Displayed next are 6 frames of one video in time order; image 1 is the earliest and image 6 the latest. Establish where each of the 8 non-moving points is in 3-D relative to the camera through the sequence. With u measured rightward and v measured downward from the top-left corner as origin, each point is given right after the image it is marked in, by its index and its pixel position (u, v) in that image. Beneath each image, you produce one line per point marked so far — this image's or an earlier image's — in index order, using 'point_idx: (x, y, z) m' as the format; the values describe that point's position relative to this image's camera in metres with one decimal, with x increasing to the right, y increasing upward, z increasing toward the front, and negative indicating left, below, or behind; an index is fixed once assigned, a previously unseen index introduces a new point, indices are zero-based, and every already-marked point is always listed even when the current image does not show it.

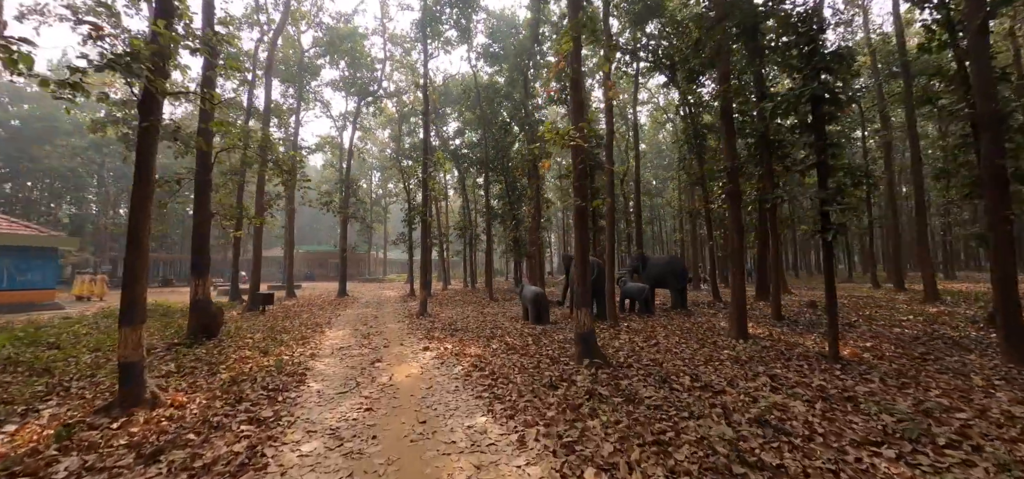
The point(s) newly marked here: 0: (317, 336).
0: (-4.5, -2.2, +9.9) m
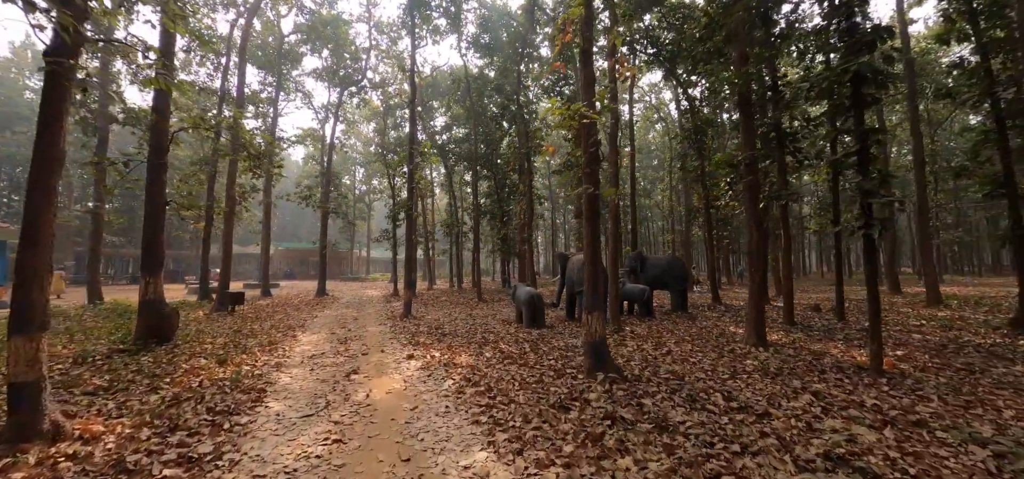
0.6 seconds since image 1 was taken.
0: (-4.7, -2.1, +8.8) m
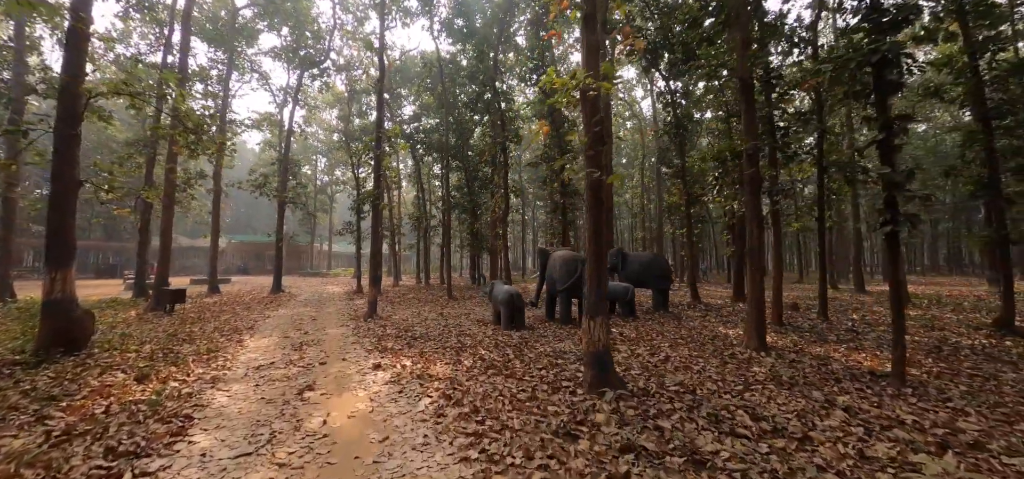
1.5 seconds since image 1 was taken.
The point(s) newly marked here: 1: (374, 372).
0: (-5.0, -1.9, +7.6) m
1: (-1.9, -1.8, +5.8) m
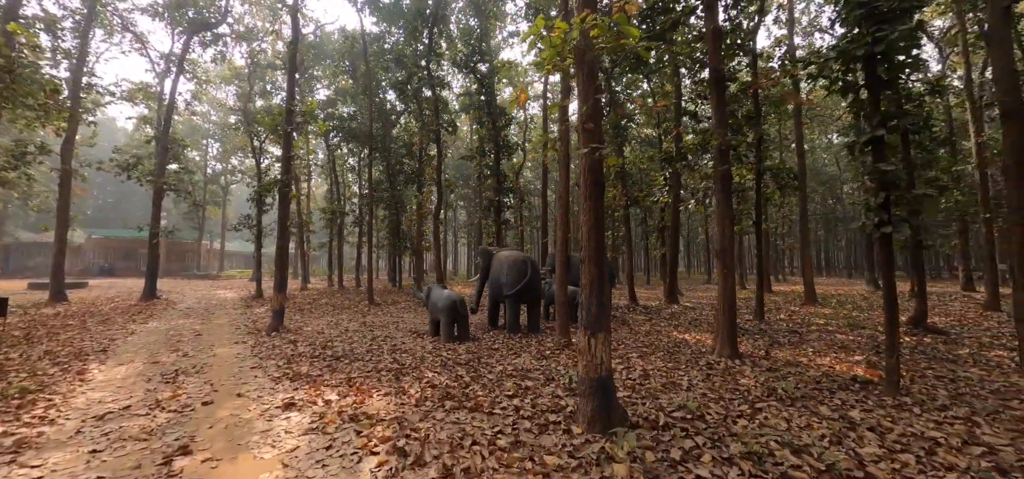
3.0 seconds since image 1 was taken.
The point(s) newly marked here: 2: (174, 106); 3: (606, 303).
0: (-5.7, -1.8, +5.4) m
1: (-2.2, -1.7, +4.2) m
2: (-15.0, +5.9, +18.8) m
3: (+0.8, -0.6, +3.7) m
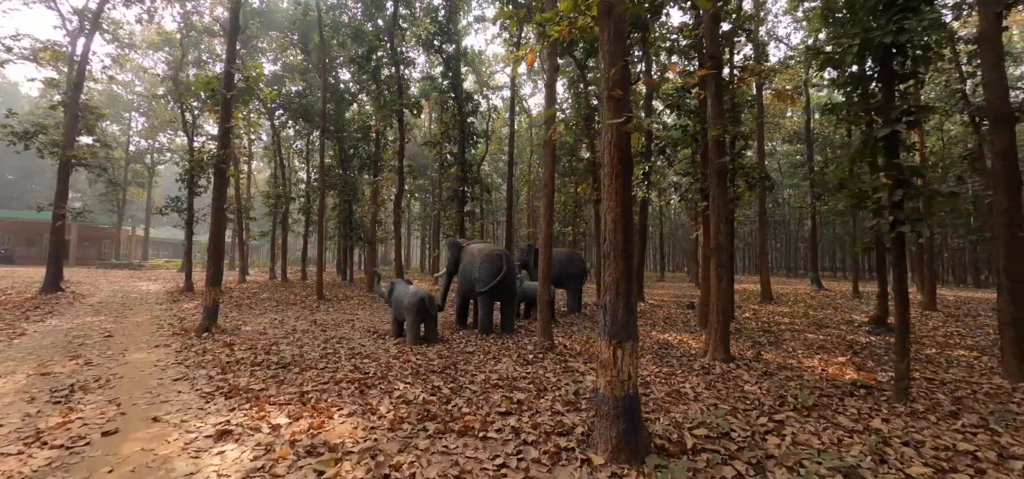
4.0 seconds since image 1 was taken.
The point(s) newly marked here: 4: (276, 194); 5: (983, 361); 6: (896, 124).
0: (-5.8, -1.6, +4.0) m
1: (-2.2, -1.6, +3.2) m
2: (-16.3, +6.5, +16.2) m
3: (+0.9, -0.5, +3.1) m
4: (-10.6, +2.1, +19.1) m
5: (+7.8, -2.0, +7.0) m
6: (+4.3, +1.3, +4.8) m
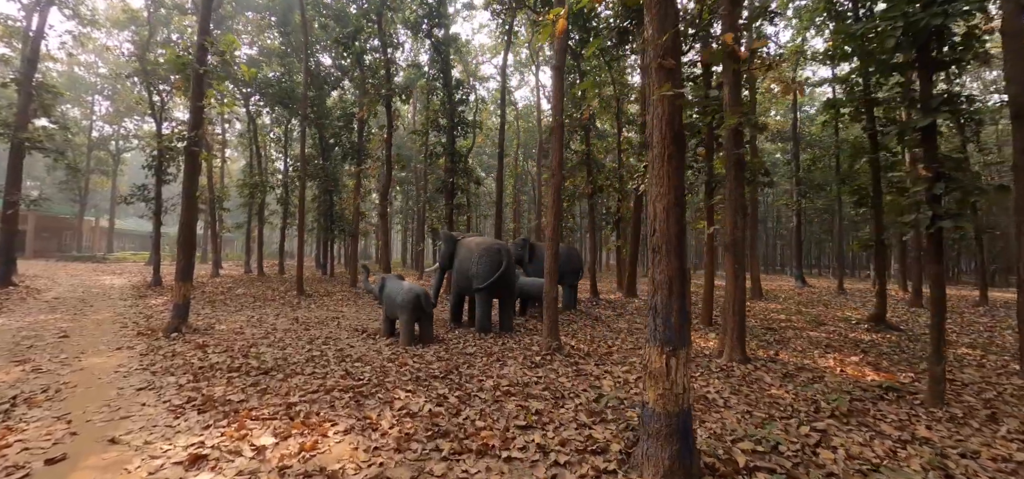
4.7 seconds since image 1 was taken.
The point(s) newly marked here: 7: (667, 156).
0: (-5.6, -1.4, +3.3) m
1: (-2.0, -1.5, +2.7) m
2: (-16.6, +6.9, +14.9) m
3: (+1.1, -0.4, +2.7) m
4: (-11.1, +2.4, +18.1) m
5: (+7.8, -2.0, +6.9) m
6: (+4.5, +1.4, +4.5) m
7: (+1.0, +0.5, +2.7) m
